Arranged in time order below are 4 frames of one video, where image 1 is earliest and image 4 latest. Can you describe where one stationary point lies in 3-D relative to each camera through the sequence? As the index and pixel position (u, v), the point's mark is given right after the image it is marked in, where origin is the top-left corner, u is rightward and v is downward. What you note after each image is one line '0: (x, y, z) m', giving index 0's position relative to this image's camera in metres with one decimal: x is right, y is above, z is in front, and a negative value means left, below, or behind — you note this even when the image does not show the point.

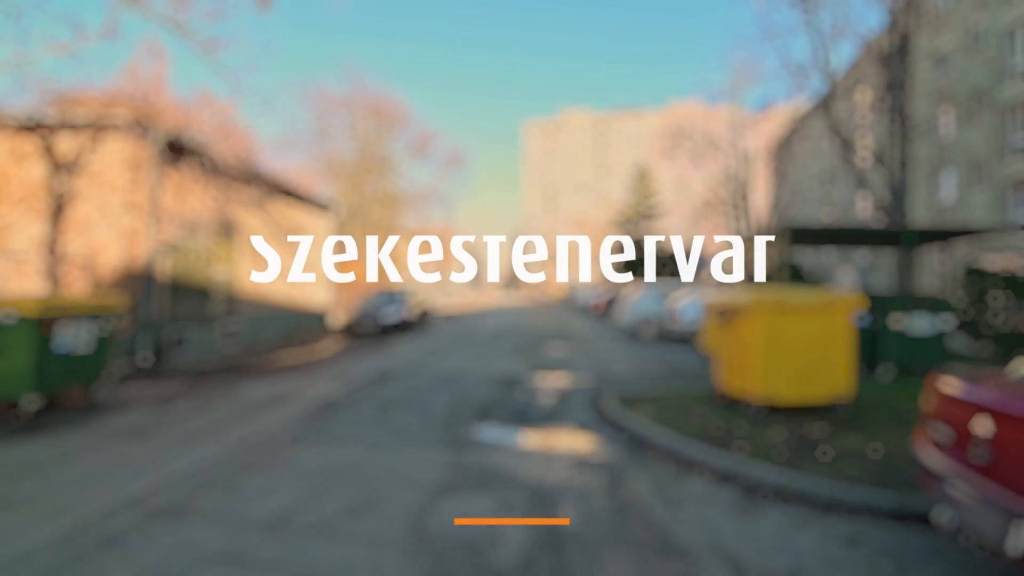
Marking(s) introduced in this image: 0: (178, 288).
0: (-8.6, 0.0, +10.7) m
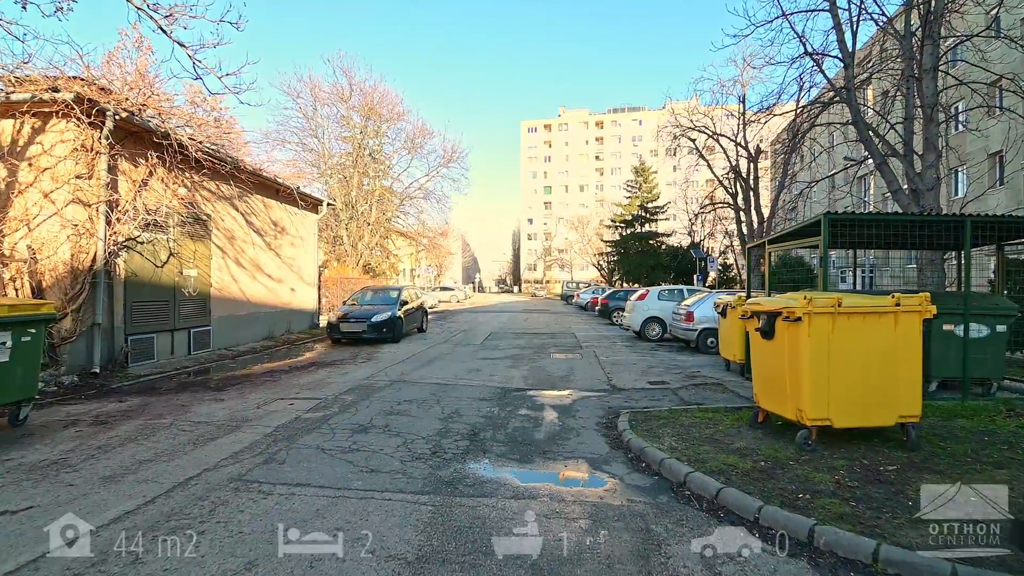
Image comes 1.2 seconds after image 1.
0: (-8.6, -0.1, +9.7) m
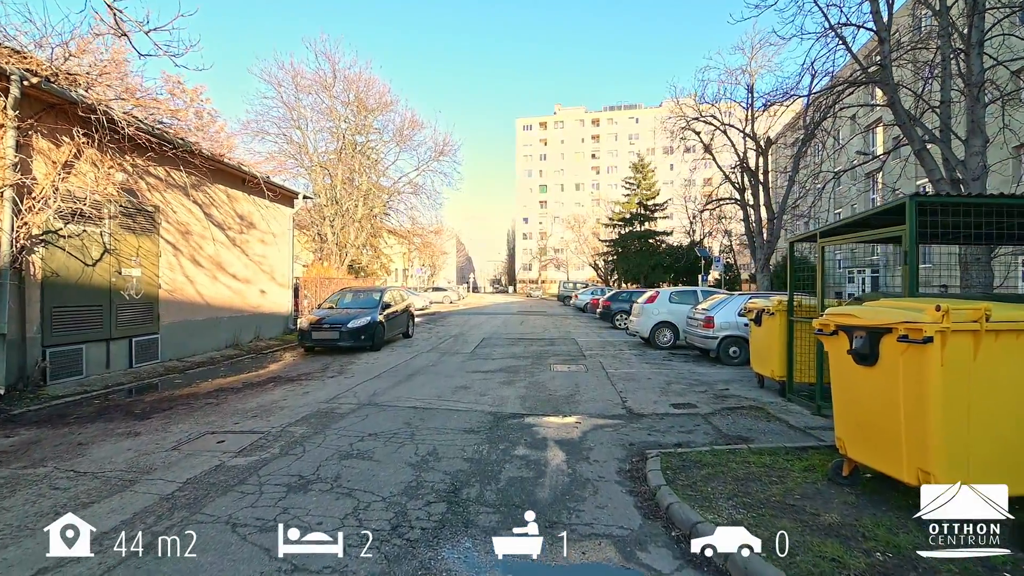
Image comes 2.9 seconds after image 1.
0: (-8.7, -0.1, +8.1) m
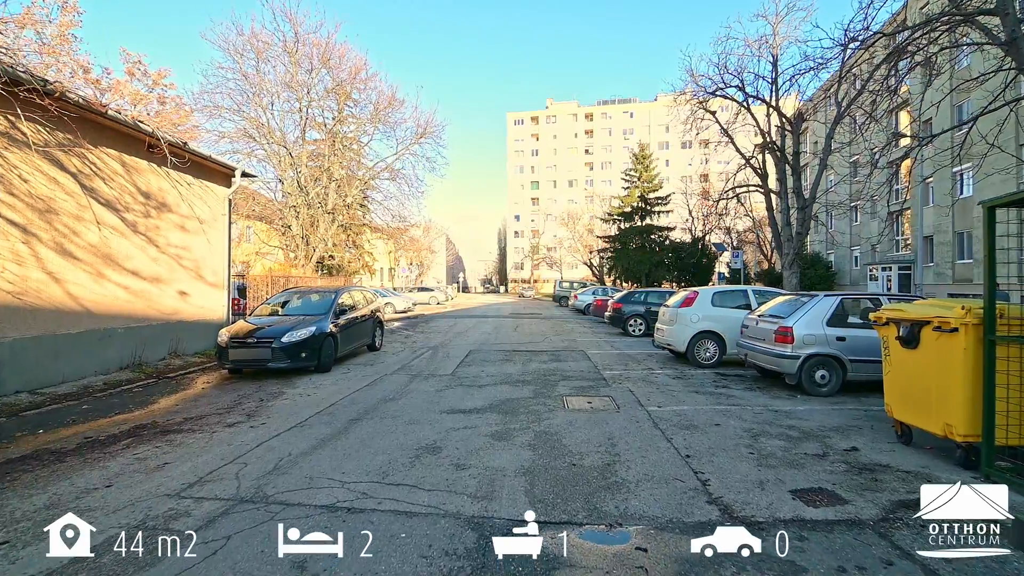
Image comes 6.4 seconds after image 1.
0: (-8.7, -0.1, +4.9) m
